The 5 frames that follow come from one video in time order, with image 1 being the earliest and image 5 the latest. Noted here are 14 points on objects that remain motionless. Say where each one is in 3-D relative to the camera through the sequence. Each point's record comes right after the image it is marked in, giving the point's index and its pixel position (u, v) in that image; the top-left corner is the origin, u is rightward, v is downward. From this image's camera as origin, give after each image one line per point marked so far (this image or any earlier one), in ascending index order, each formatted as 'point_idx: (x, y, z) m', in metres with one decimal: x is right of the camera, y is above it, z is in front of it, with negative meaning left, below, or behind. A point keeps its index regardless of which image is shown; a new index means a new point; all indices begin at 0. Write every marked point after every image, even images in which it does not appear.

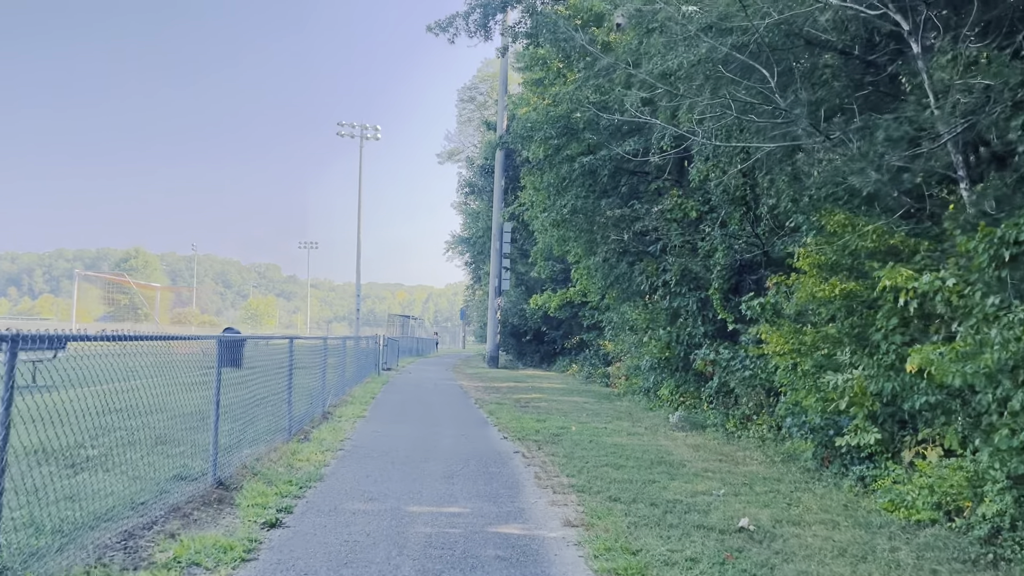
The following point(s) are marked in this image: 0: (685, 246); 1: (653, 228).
0: (+2.7, +0.7, +12.4) m
1: (+2.4, +1.0, +13.2) m
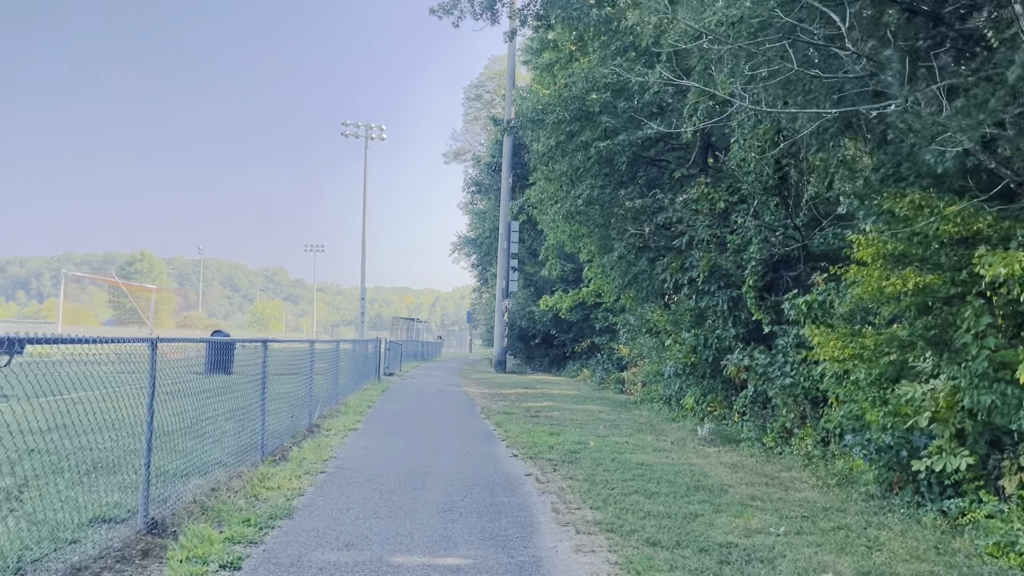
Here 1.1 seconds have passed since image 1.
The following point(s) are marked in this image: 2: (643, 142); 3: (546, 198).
0: (+2.8, +0.7, +11.2) m
1: (+2.5, +1.1, +11.9) m
2: (+2.1, +2.3, +12.4) m
3: (+0.7, +1.8, +16.0) m
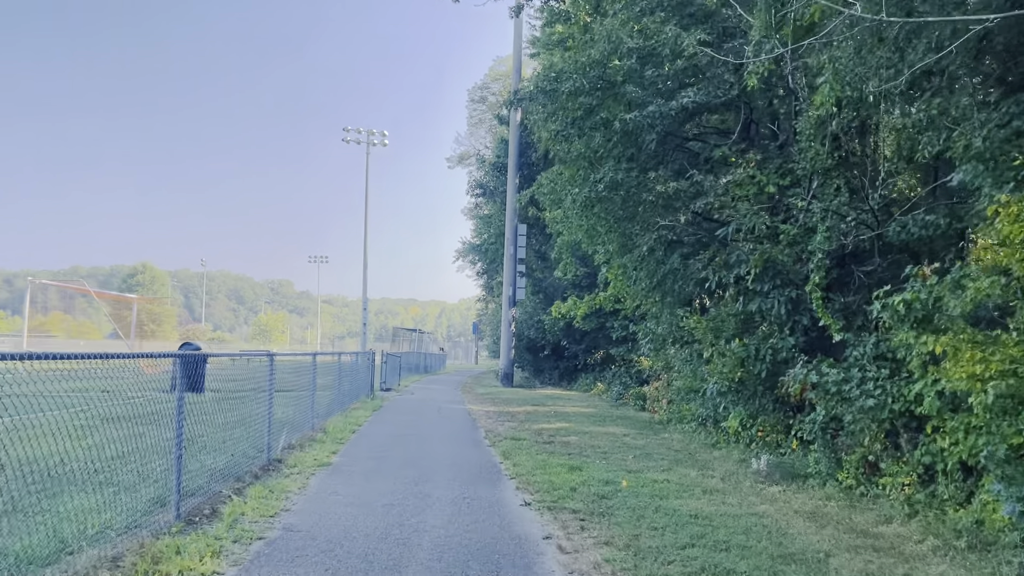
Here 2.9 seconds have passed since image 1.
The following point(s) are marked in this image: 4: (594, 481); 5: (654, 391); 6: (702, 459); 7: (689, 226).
0: (+2.9, +0.7, +9.3) m
1: (+2.6, +1.0, +10.0) m
2: (+2.2, +2.3, +10.5) m
3: (+0.8, +1.7, +14.1) m
4: (+0.8, -1.8, +7.5) m
5: (+2.8, -2.1, +16.0) m
6: (+2.3, -2.0, +9.5) m
7: (+2.3, +0.8, +10.4) m
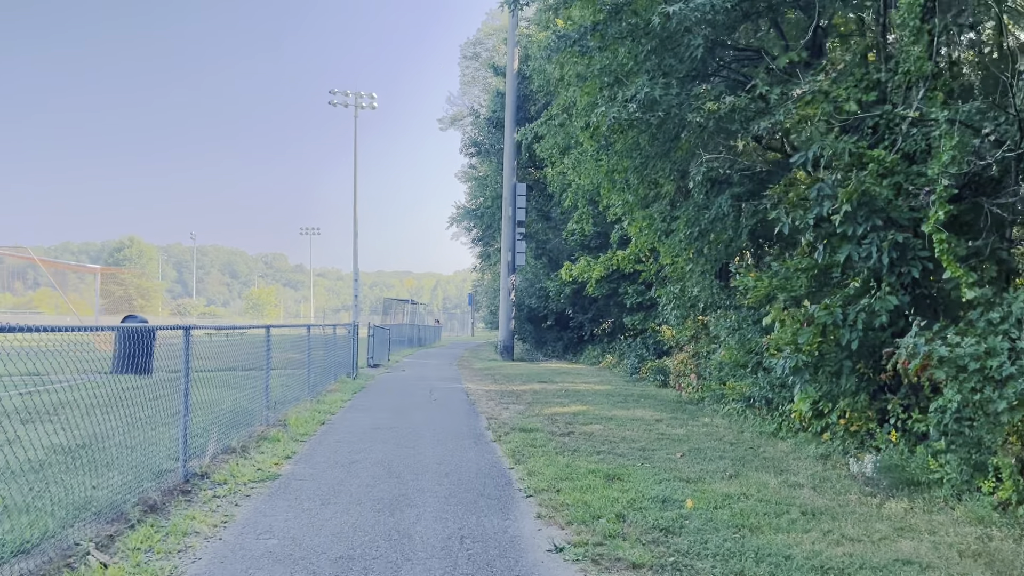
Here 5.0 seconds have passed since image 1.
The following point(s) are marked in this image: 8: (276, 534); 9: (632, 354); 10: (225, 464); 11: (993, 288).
0: (+3.0, +1.2, +7.0) m
1: (+2.7, +1.6, +7.7) m
2: (+2.2, +2.8, +8.2) m
3: (+0.9, +2.4, +11.7) m
4: (+0.9, -1.4, +5.3) m
5: (+2.9, -1.3, +13.8) m
6: (+2.4, -1.5, +7.3) m
7: (+2.4, +1.3, +8.1) m
8: (-1.3, -1.3, +4.4) m
9: (+2.7, -1.5, +17.8) m
10: (-2.2, -1.4, +6.3) m
11: (+3.8, 0.0, +6.3) m
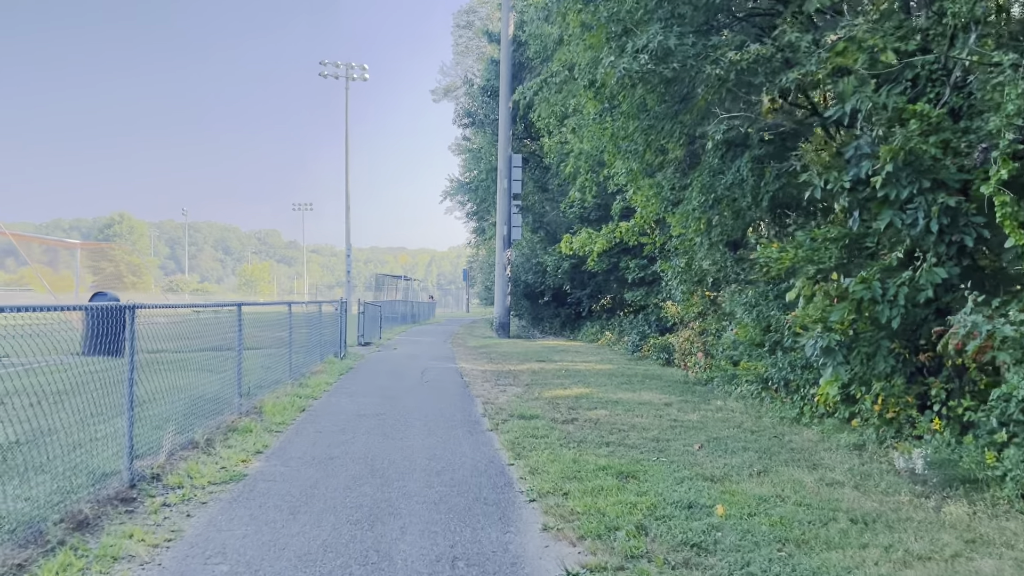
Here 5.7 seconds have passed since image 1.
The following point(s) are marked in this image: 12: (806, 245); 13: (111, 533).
0: (+3.0, +1.4, +6.2) m
1: (+2.7, +1.8, +6.9) m
2: (+2.2, +3.0, +7.3) m
3: (+0.8, +2.7, +10.9) m
4: (+0.9, -1.2, +4.6) m
5: (+2.9, -0.9, +13.1) m
6: (+2.3, -1.3, +6.6) m
7: (+2.3, +1.6, +7.3) m
8: (-1.3, -1.2, +3.6) m
9: (+2.6, -0.9, +17.1) m
10: (-2.2, -1.2, +5.5) m
11: (+3.8, +0.2, +5.6) m
12: (+2.6, +0.4, +7.1) m
13: (-1.9, -1.2, +3.9) m
